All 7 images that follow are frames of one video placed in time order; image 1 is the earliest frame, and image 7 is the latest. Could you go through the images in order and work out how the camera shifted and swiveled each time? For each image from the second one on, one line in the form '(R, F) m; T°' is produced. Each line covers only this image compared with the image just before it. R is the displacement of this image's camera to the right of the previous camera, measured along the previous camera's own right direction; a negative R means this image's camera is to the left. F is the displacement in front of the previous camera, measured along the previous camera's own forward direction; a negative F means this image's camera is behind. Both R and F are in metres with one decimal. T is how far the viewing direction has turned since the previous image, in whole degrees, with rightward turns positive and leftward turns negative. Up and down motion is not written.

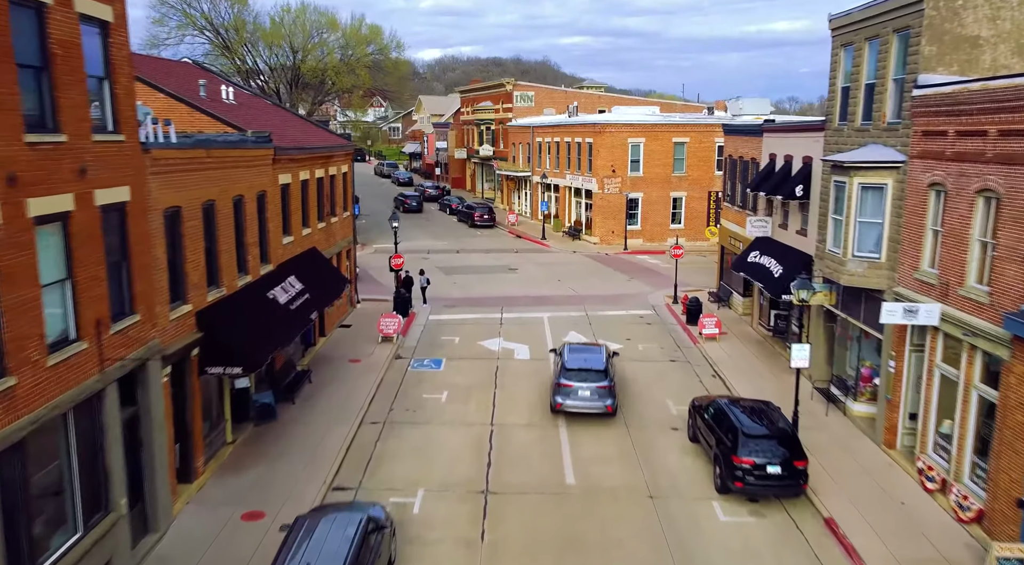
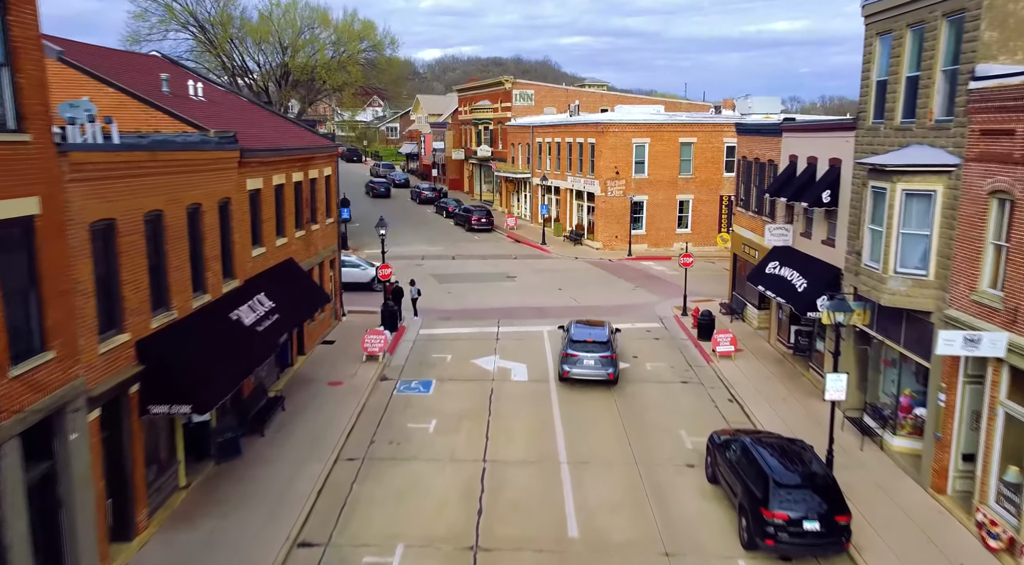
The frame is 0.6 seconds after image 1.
(+0.1, +1.8) m; 0°
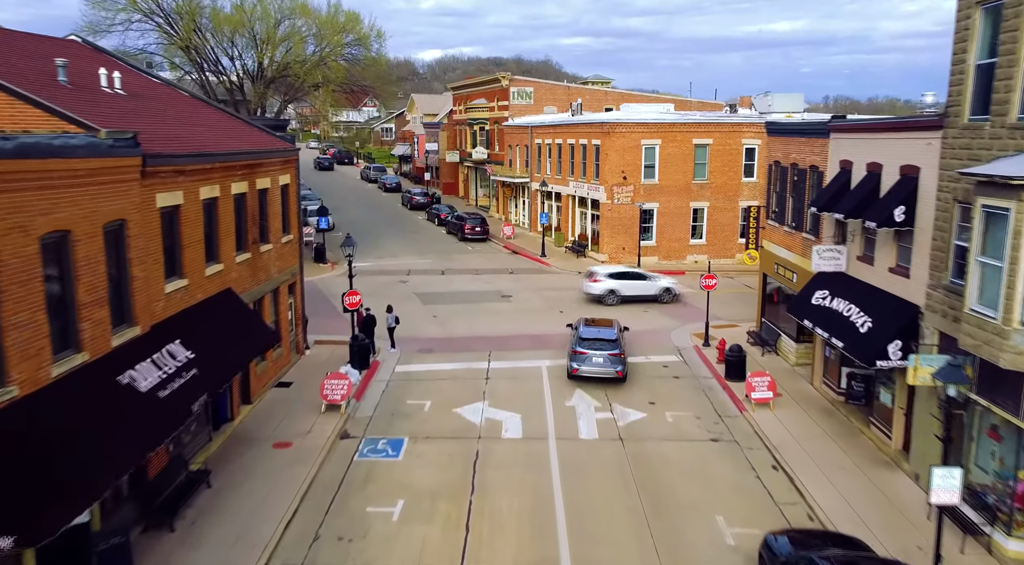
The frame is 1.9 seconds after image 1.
(+0.2, +3.5) m; 0°
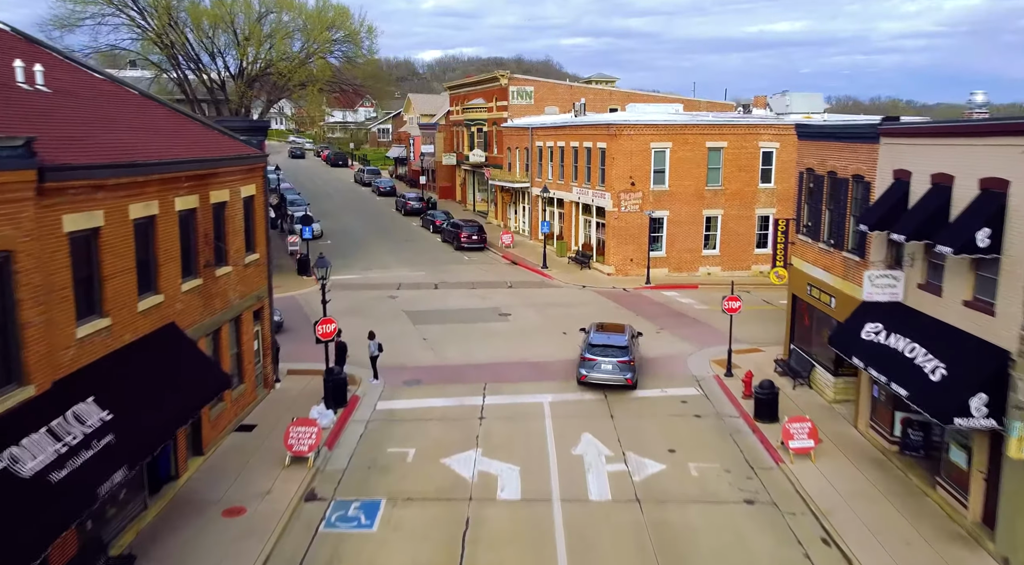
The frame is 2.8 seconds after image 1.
(+0.1, +2.4) m; 0°
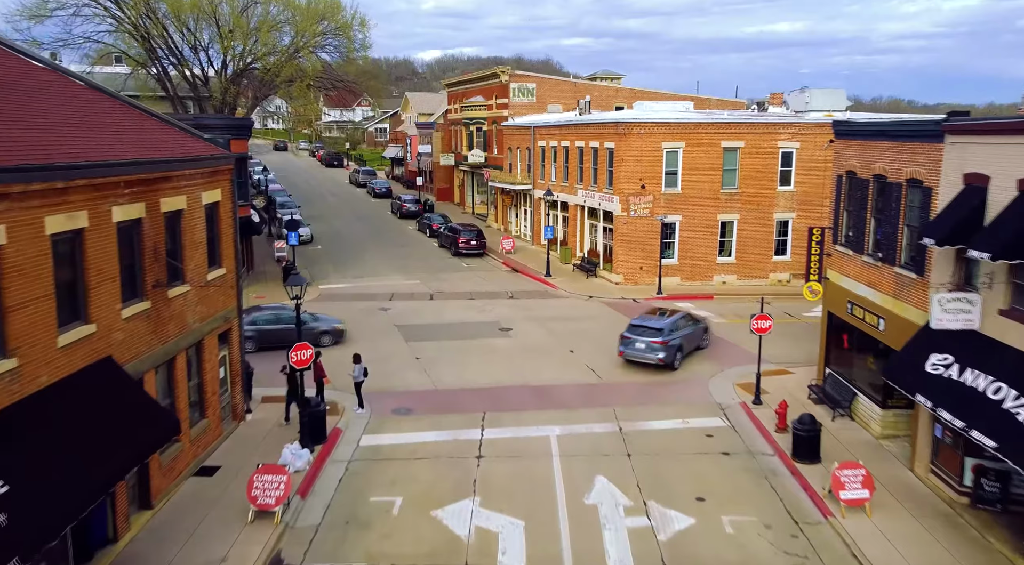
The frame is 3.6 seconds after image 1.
(-0.1, +2.1) m; 0°
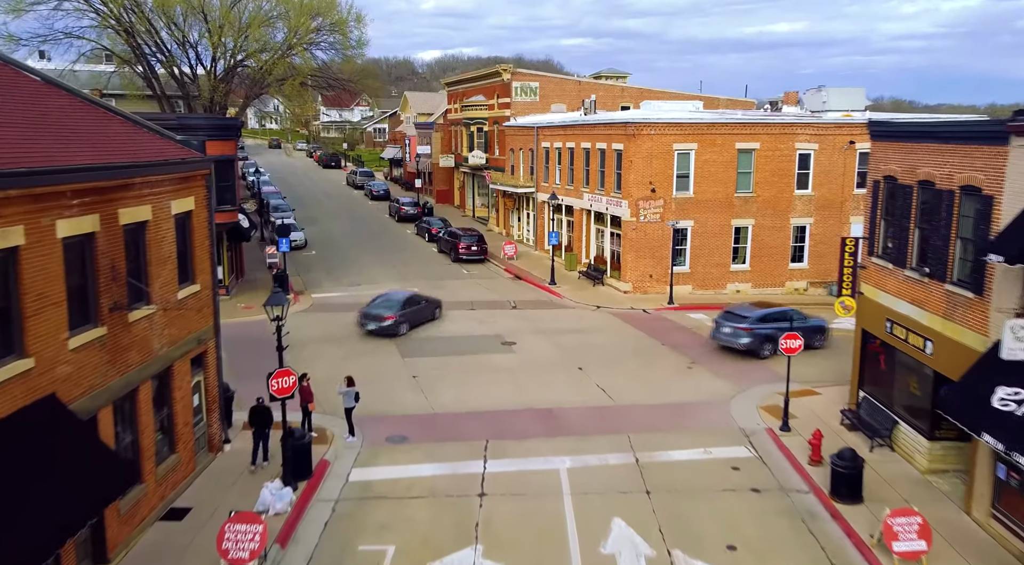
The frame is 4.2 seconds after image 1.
(-0.1, +1.5) m; 0°
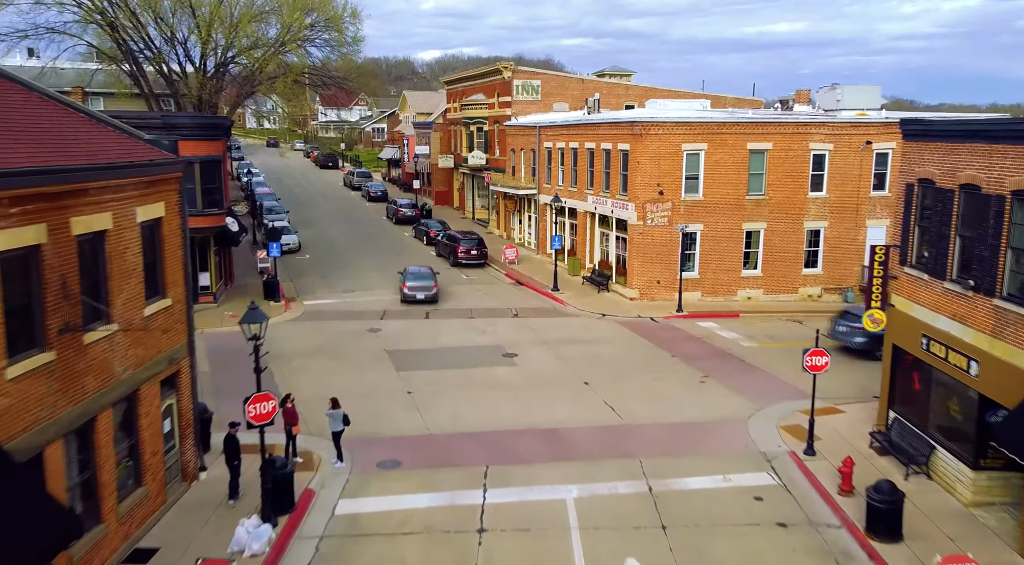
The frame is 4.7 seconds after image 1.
(0.0, +1.2) m; 0°
